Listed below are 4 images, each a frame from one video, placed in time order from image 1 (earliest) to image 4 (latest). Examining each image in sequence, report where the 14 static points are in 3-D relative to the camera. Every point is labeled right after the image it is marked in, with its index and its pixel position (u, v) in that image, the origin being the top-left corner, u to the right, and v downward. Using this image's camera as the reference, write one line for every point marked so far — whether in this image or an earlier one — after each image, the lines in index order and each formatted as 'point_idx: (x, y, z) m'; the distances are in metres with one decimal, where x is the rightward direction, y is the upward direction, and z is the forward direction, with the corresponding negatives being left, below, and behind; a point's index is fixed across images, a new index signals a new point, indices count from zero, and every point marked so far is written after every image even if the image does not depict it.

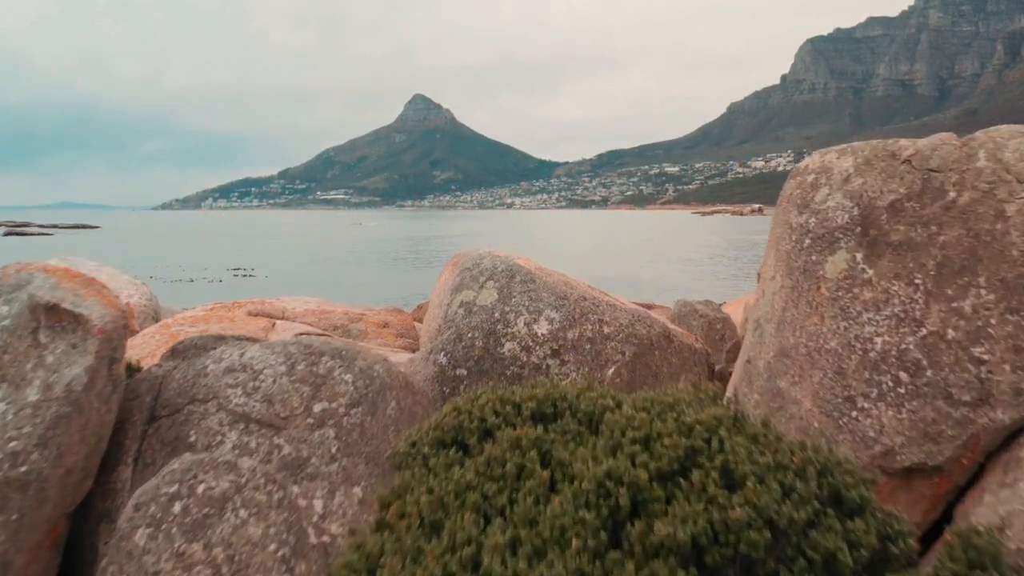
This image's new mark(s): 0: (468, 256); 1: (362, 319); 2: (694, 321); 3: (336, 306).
0: (-0.2, +0.1, +8.0) m
1: (-1.1, -0.2, +10.7) m
2: (+1.3, -0.3, +10.8) m
3: (-1.3, -0.1, +11.2) m
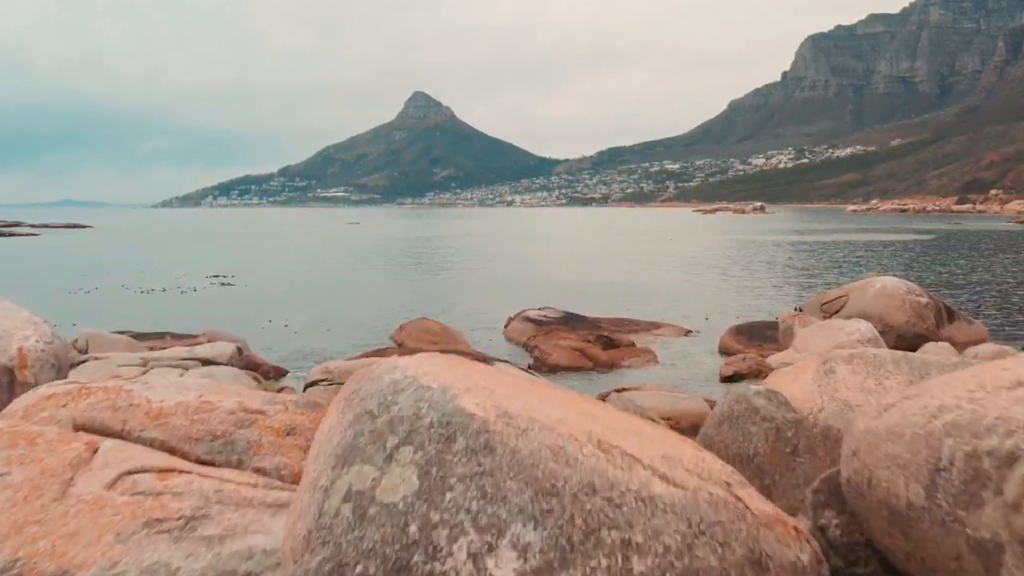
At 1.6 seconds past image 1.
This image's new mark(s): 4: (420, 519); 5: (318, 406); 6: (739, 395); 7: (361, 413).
0: (-0.4, -0.3, +4.5) m
1: (-1.2, -0.7, +7.2) m
2: (+1.2, -0.7, +7.2) m
3: (-1.5, -0.6, +7.6) m
4: (-0.2, -0.6, +3.7) m
5: (-1.0, -0.6, +7.7) m
6: (+1.2, -0.5, +7.5) m
7: (-0.4, -0.4, +4.3) m
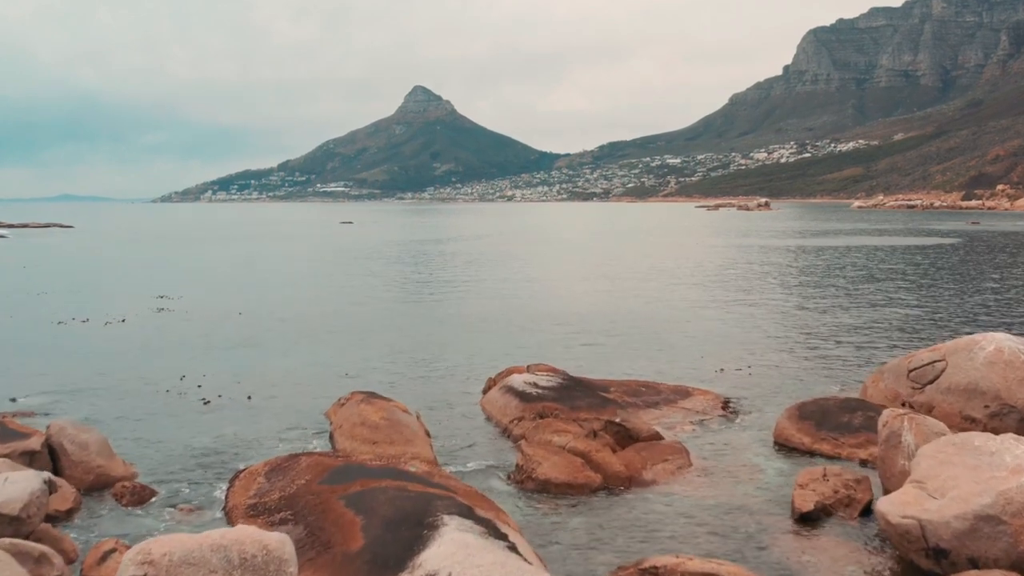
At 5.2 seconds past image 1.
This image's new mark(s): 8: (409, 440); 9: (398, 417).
0: (-0.8, -1.3, -3.7) m
1: (-1.6, -1.7, -0.9) m
2: (+0.8, -1.7, -0.9) m
3: (-1.8, -1.6, -0.5) m
4: (-0.6, -1.6, -4.4) m
5: (-1.4, -1.6, -0.4) m
6: (+0.8, -1.6, -0.6) m
7: (-0.8, -1.4, -3.8) m
8: (-1.3, -1.9, +18.9) m
9: (-1.5, -1.7, +19.7) m
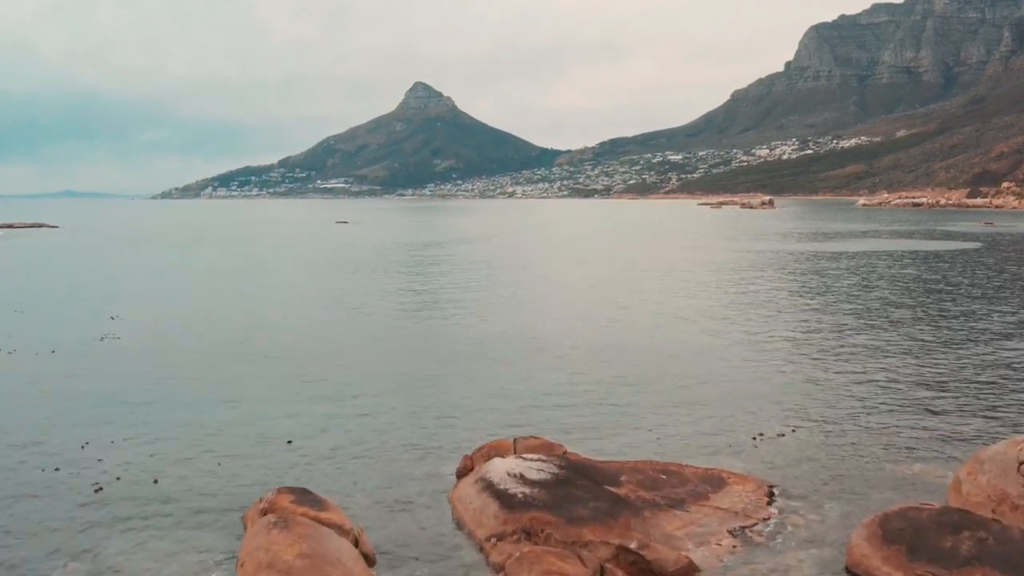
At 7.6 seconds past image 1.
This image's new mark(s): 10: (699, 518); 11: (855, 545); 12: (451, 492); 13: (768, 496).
0: (-1.0, -2.1, -9.4) m
1: (-1.9, -2.5, -6.6) m
2: (+0.6, -2.5, -6.6) m
3: (-2.1, -2.4, -6.2) m
4: (-0.9, -2.5, -10.1) m
5: (-1.6, -2.5, -6.1) m
6: (+0.5, -2.4, -6.4) m
7: (-1.1, -2.2, -9.6) m
8: (-1.6, -2.7, +13.2) m
9: (-1.8, -2.5, +14.0) m
10: (+2.2, -2.7, +17.3) m
11: (+3.6, -2.7, +15.6) m
12: (-0.8, -2.7, +19.6) m
13: (+3.3, -2.7, +18.9) m
